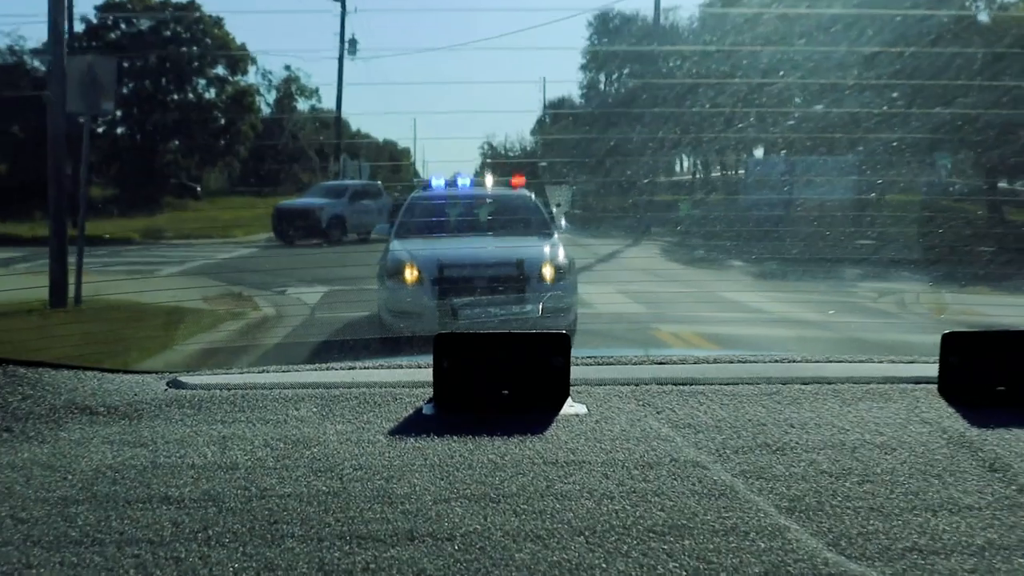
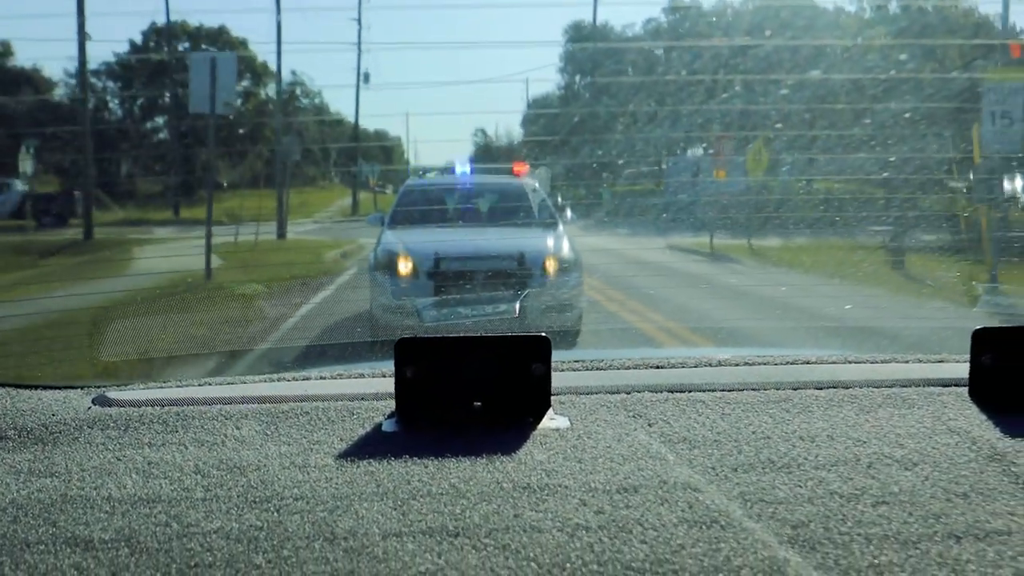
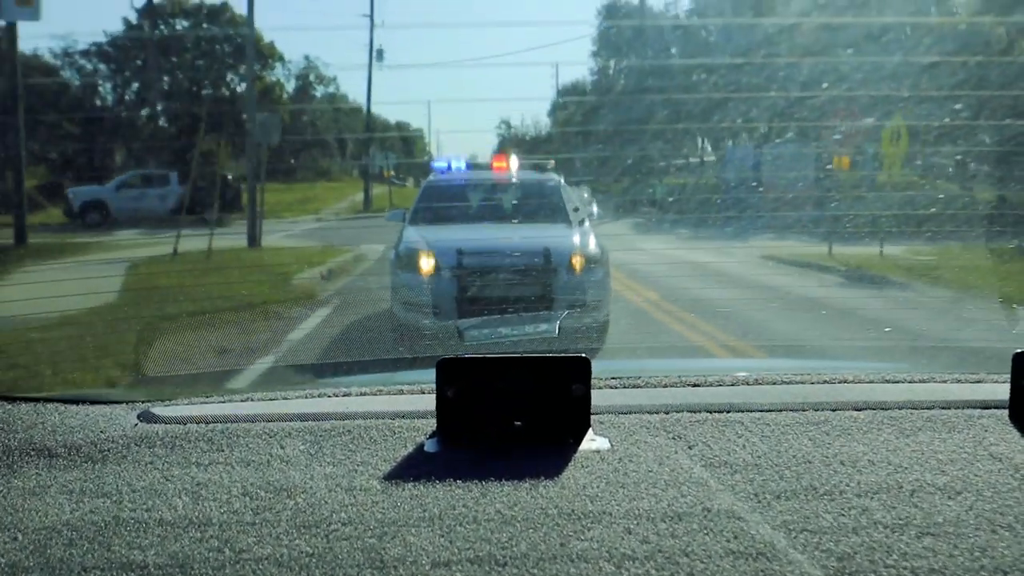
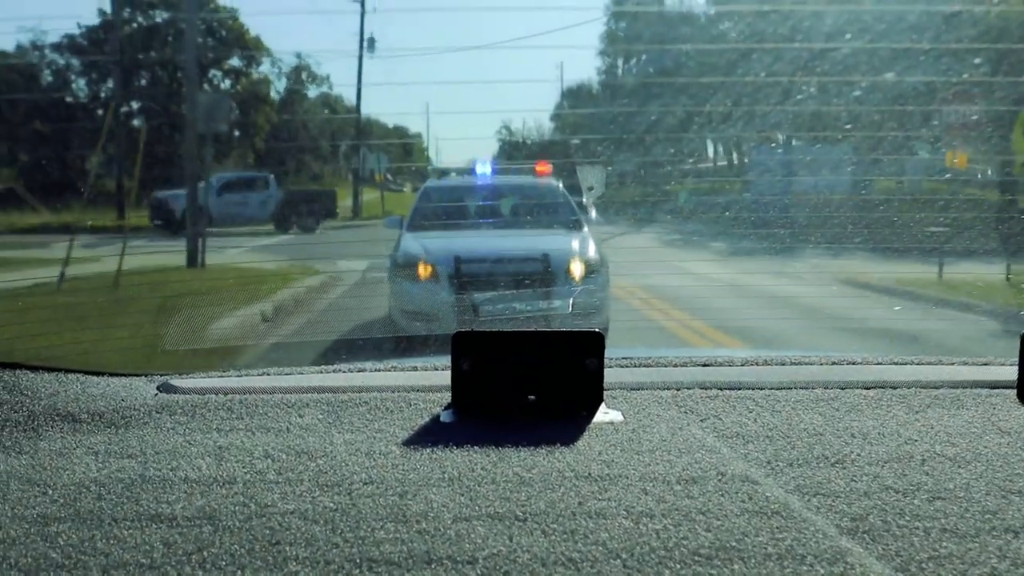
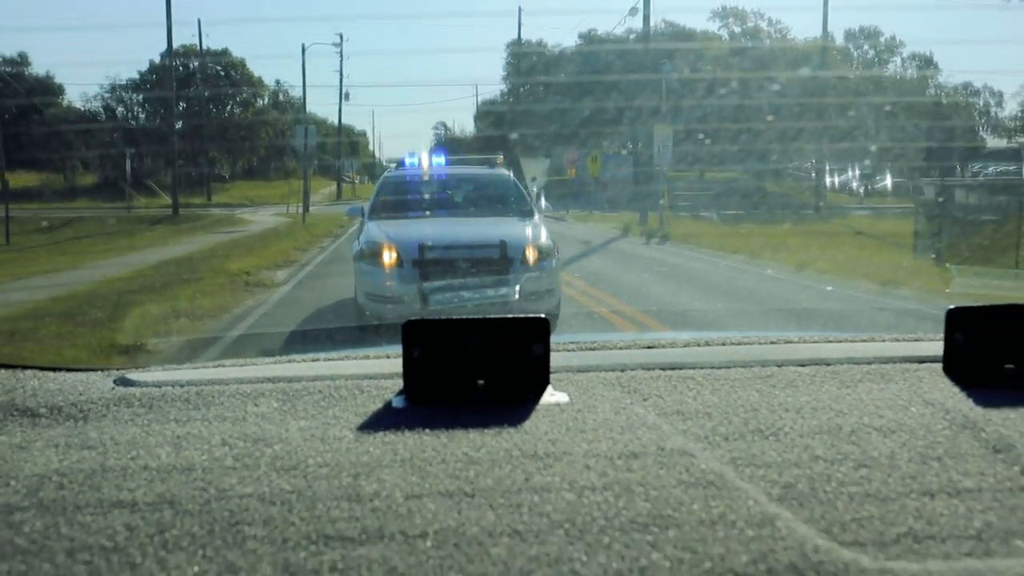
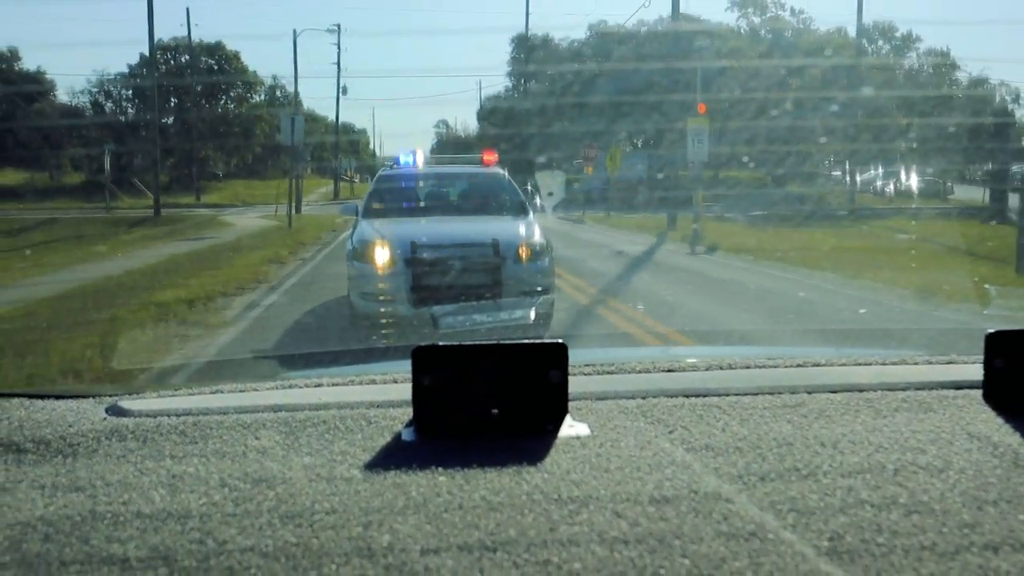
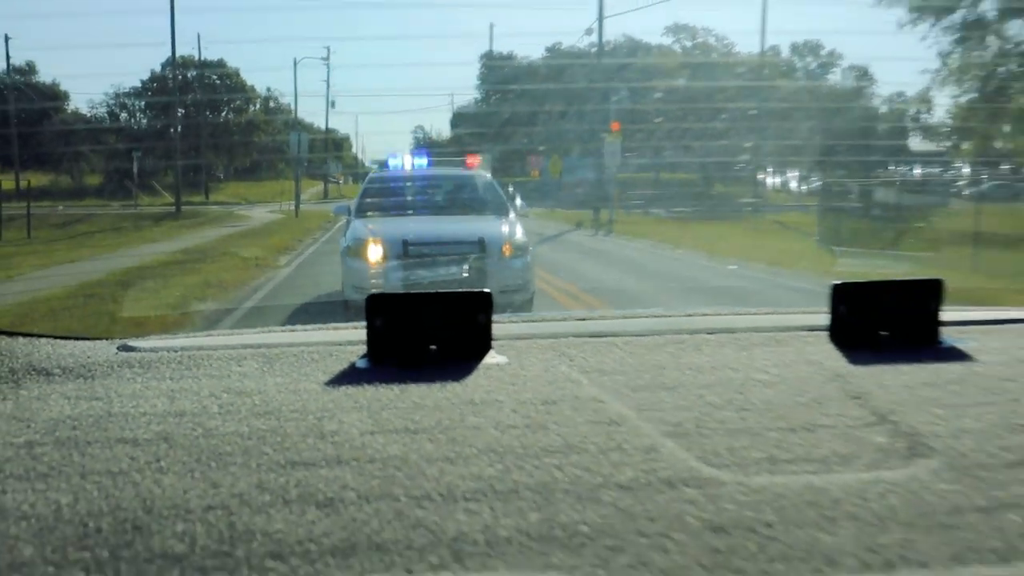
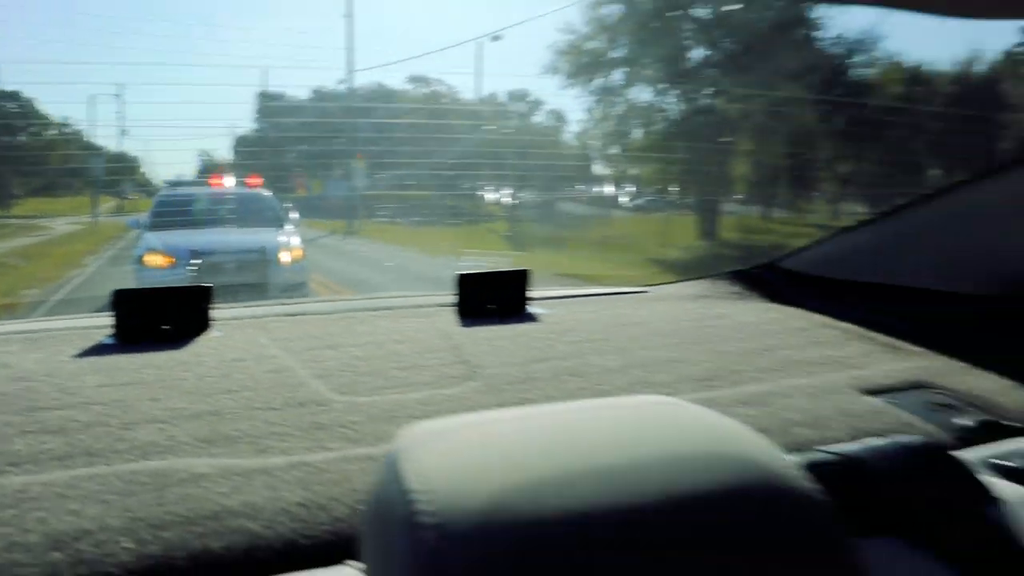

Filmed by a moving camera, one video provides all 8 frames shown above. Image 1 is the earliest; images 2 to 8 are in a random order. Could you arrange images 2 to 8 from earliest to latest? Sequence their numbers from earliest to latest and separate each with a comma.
4, 3, 2, 6, 5, 7, 8
